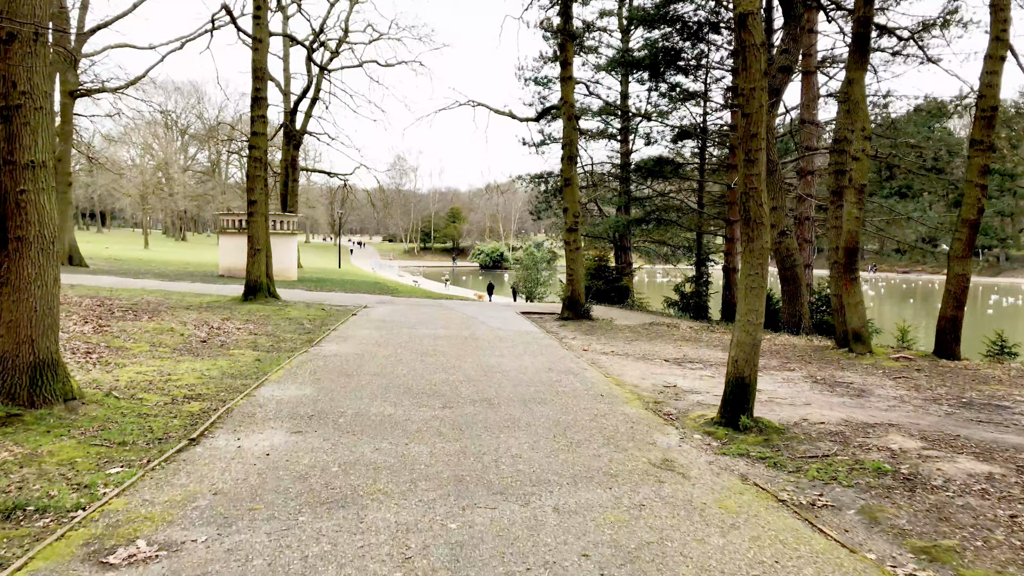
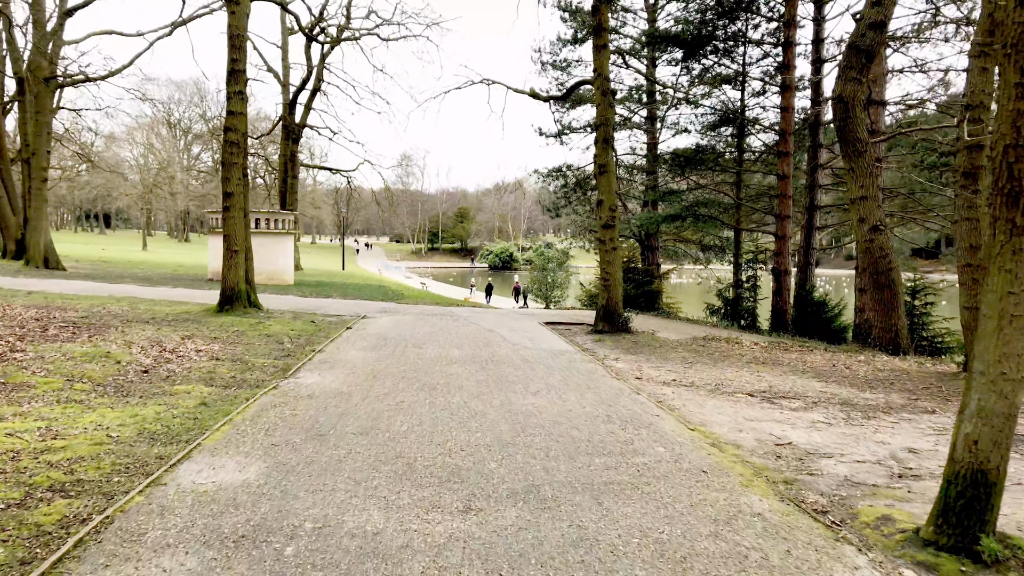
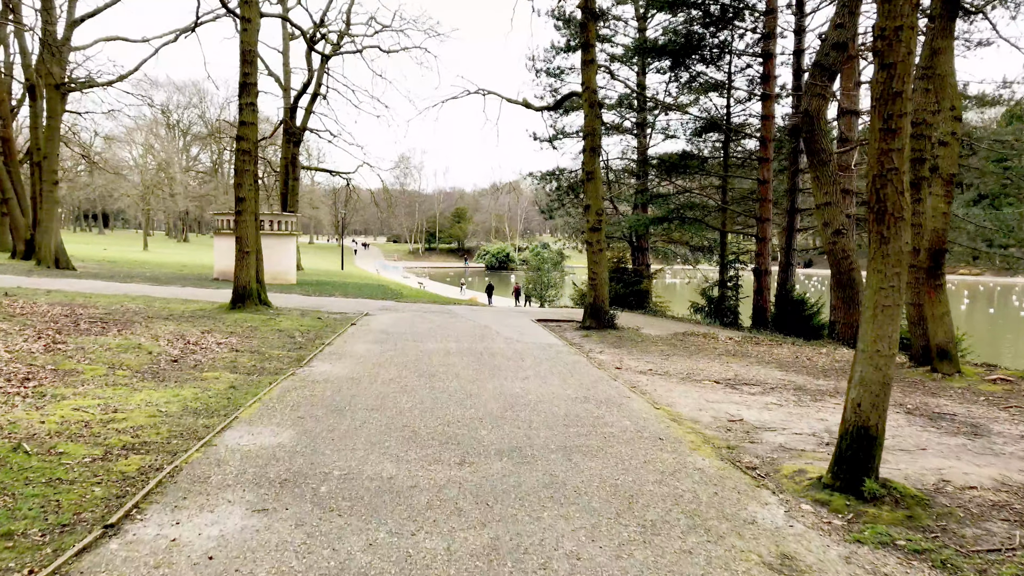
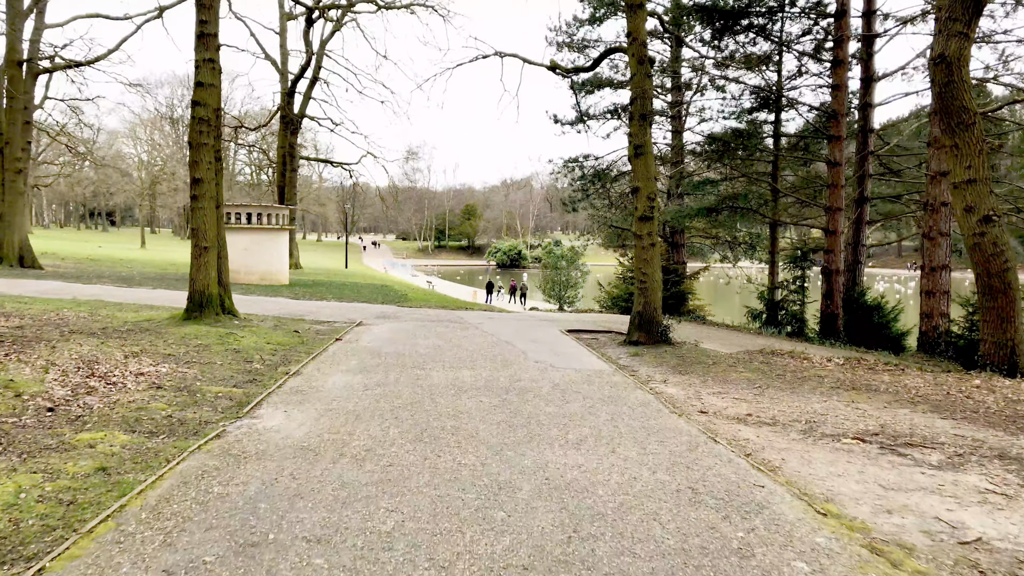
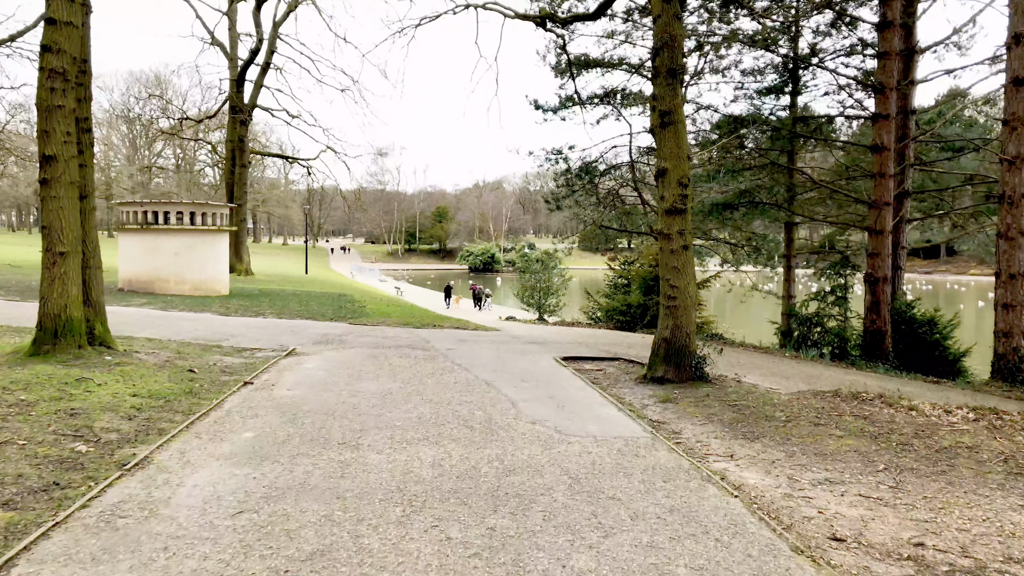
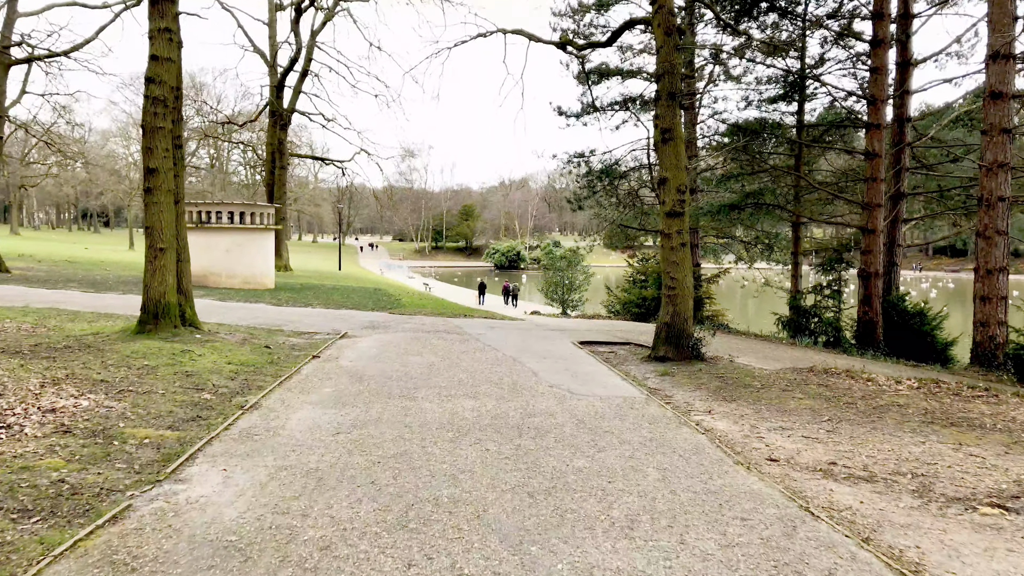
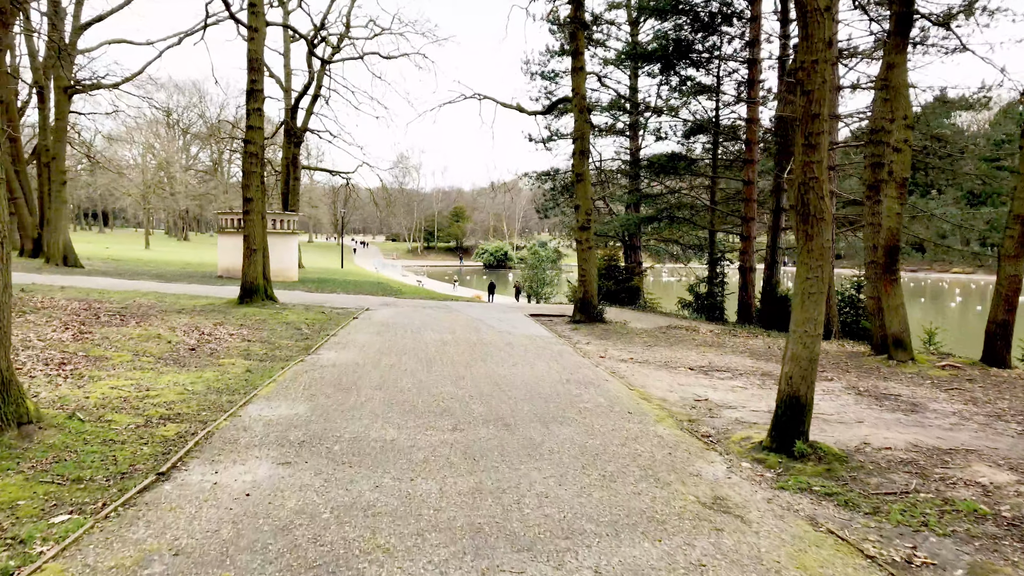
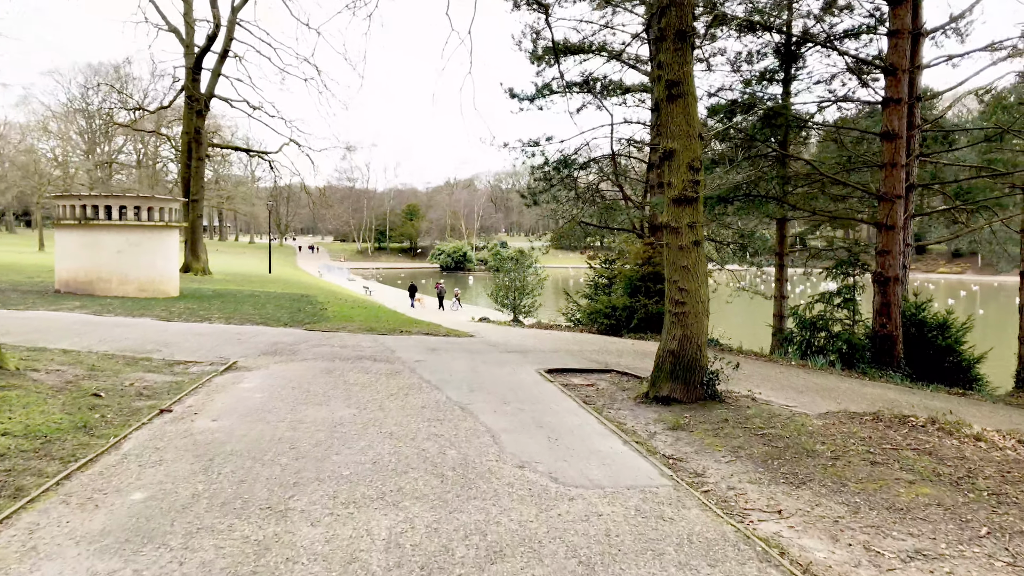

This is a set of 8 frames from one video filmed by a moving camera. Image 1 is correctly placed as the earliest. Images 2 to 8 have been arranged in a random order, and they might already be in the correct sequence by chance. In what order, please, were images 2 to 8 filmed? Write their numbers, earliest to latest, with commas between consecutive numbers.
7, 3, 2, 4, 6, 5, 8
